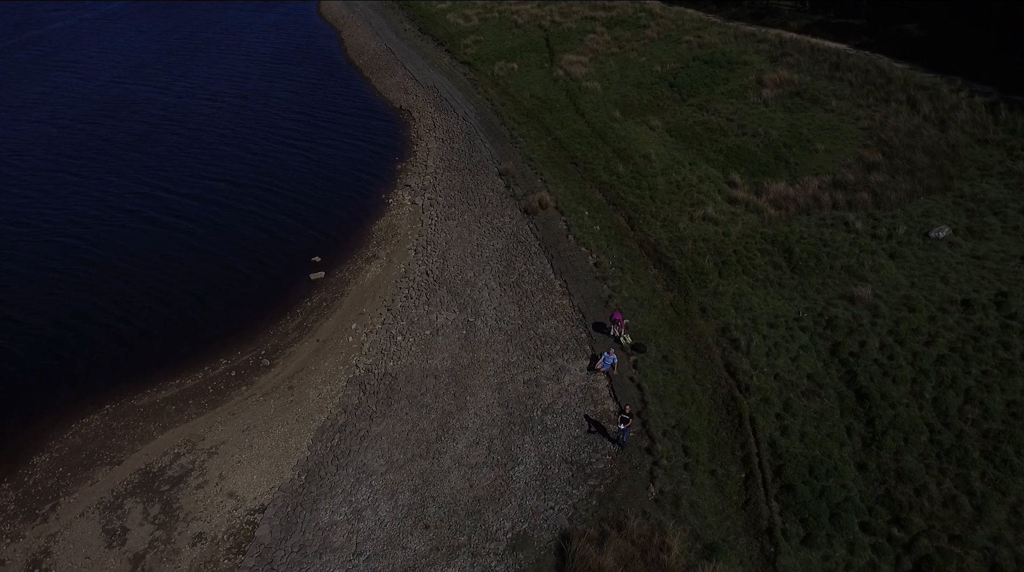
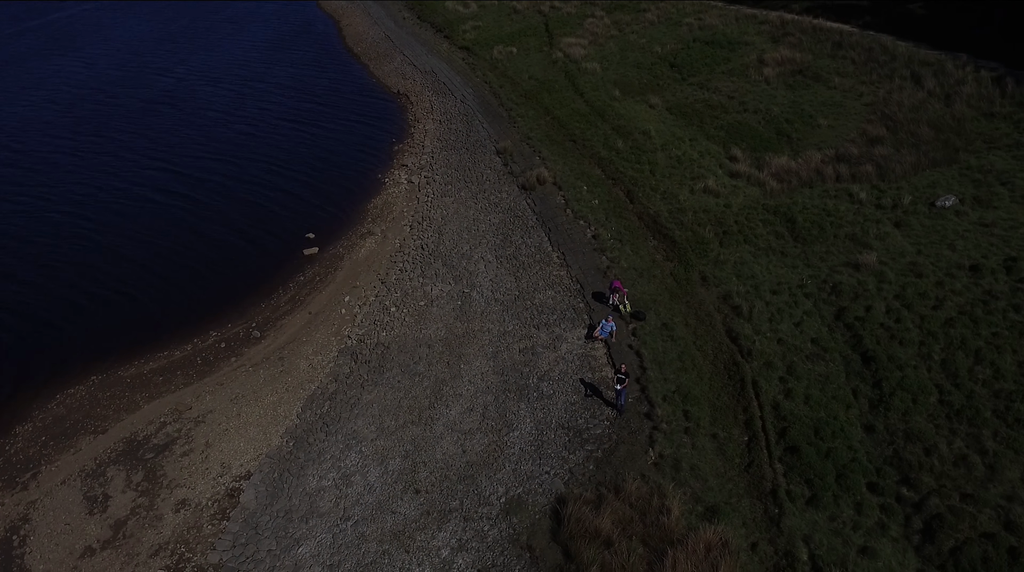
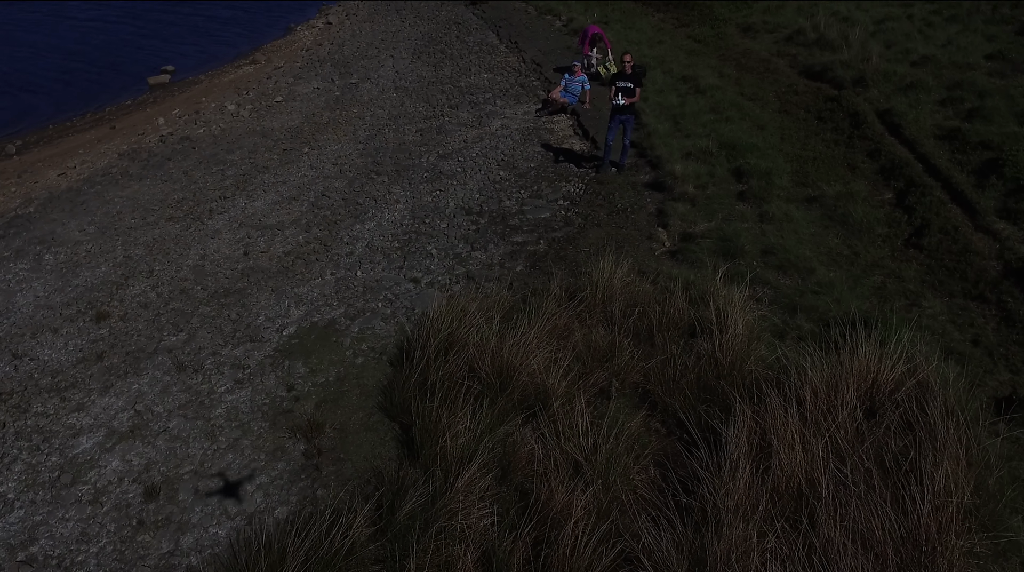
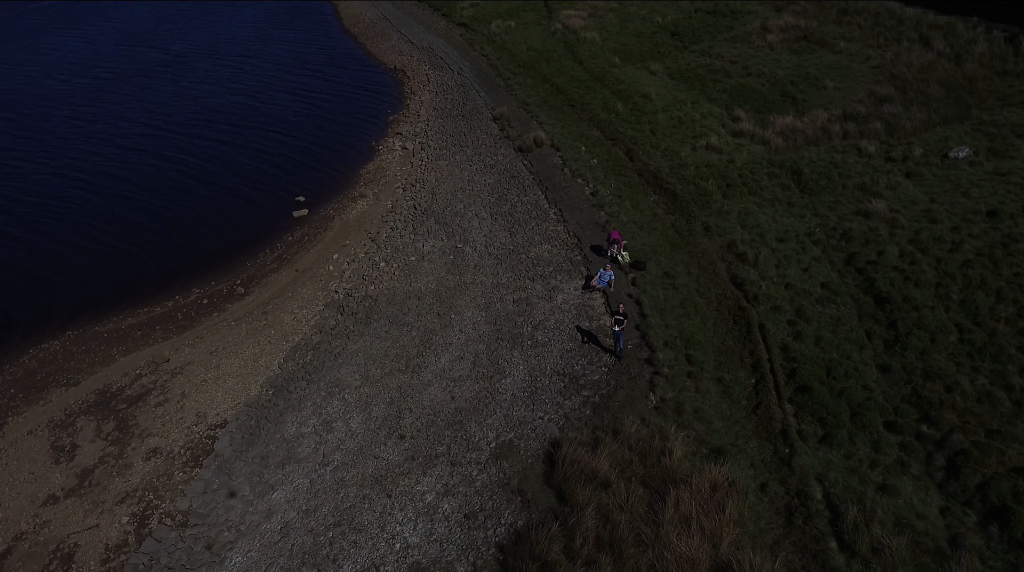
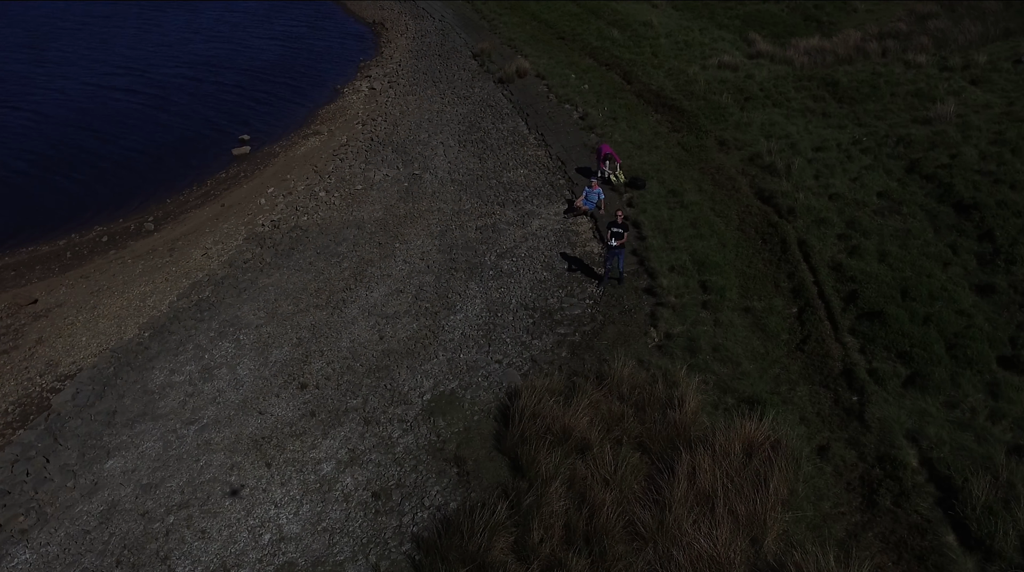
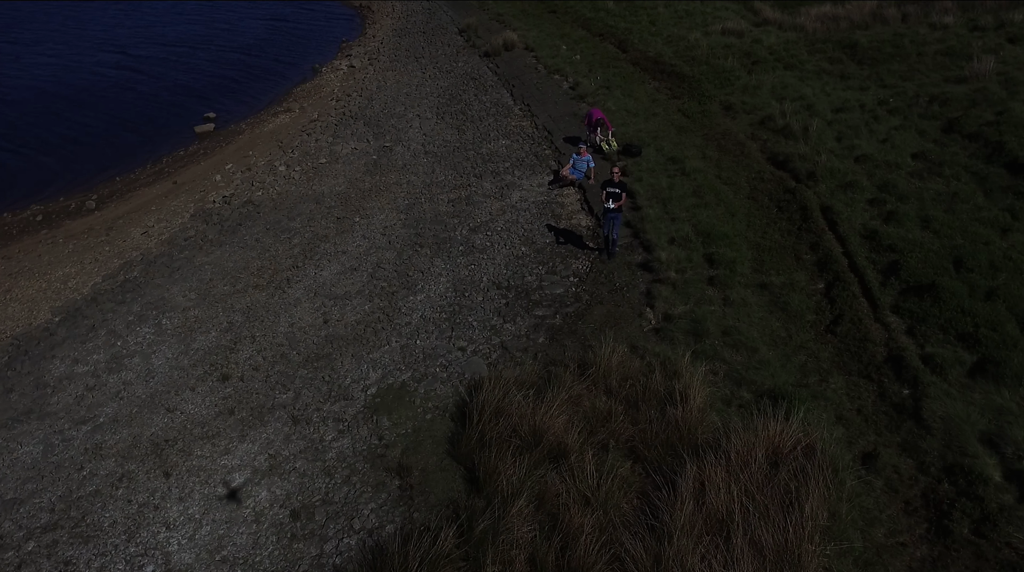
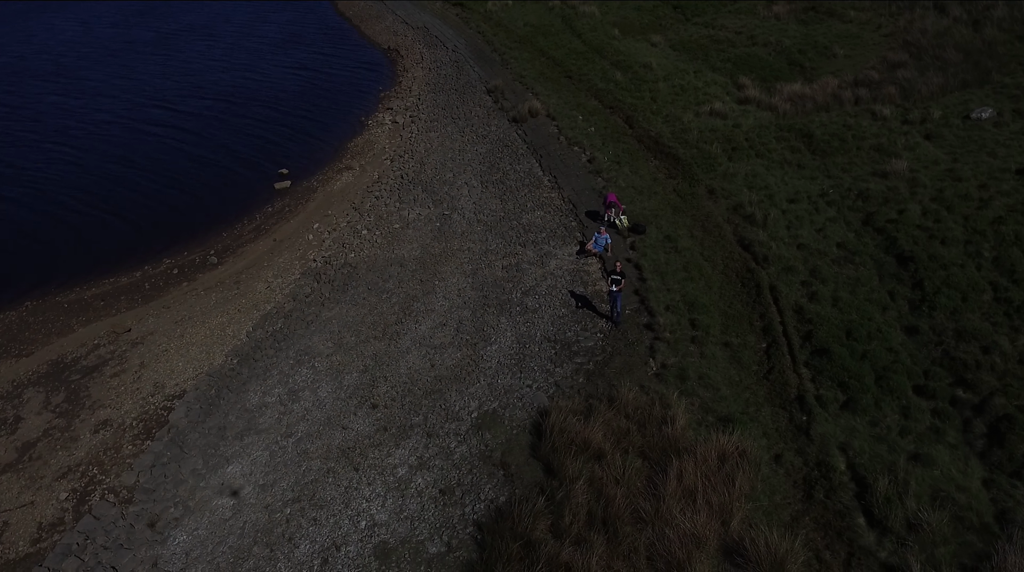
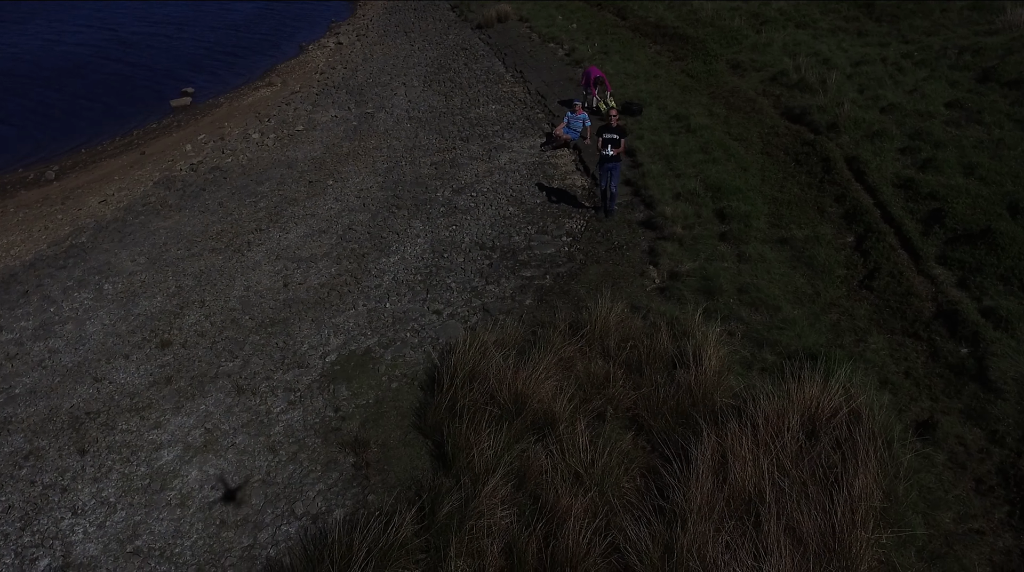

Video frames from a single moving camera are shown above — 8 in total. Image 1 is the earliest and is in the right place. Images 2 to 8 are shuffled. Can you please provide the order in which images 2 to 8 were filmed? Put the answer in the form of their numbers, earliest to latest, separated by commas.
2, 4, 7, 5, 6, 8, 3
